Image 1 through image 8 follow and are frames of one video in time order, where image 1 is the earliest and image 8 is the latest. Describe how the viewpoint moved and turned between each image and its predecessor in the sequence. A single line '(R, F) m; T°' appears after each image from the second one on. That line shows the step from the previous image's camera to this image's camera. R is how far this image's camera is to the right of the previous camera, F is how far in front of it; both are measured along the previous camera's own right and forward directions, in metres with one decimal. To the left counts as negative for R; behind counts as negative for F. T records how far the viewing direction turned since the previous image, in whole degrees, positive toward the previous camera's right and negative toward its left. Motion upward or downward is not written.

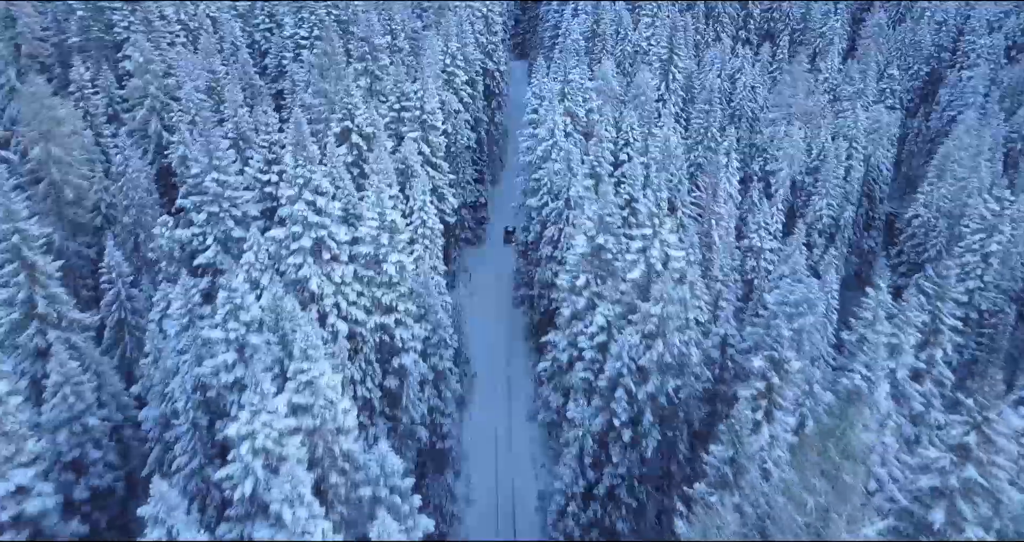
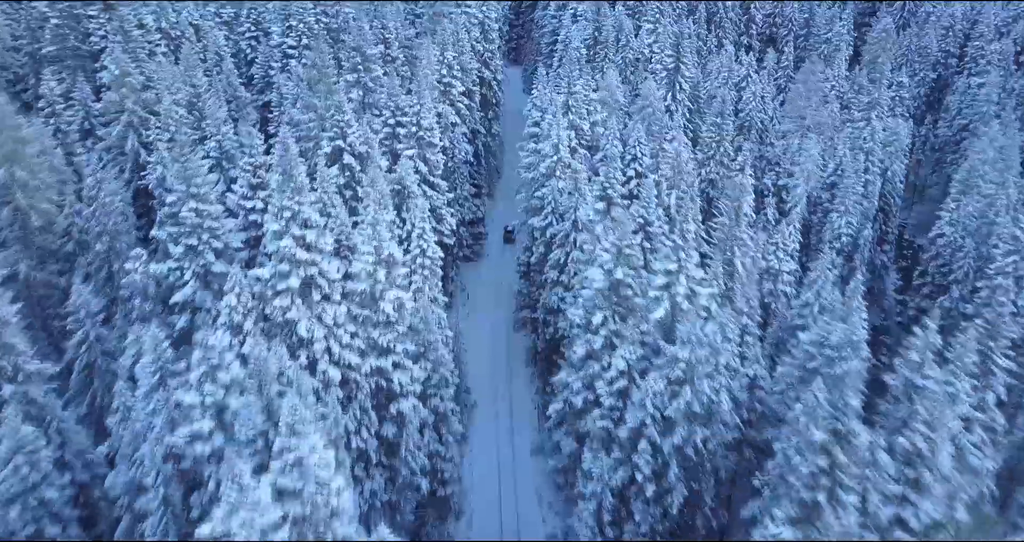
(-0.6, +2.4) m; +1°
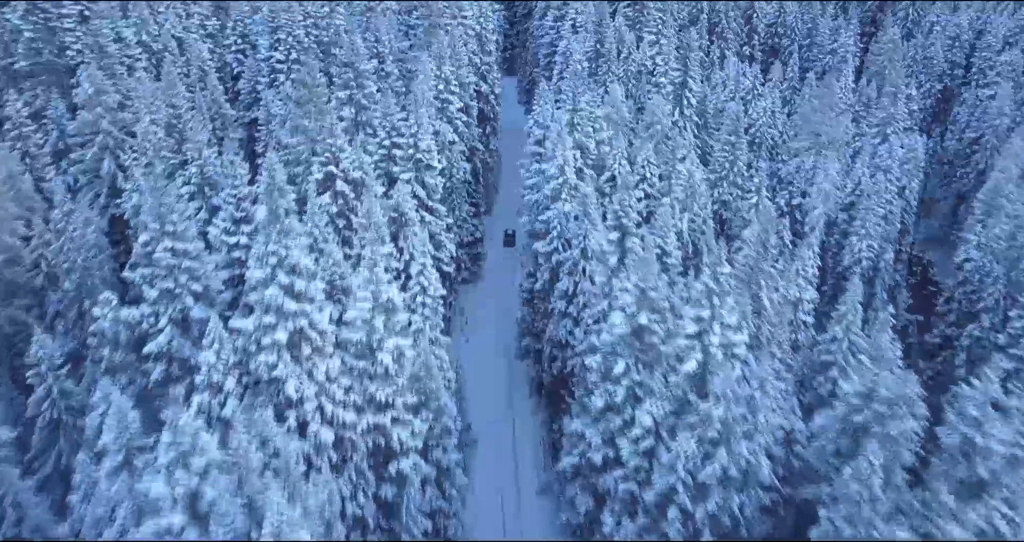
(-0.6, +2.4) m; +1°
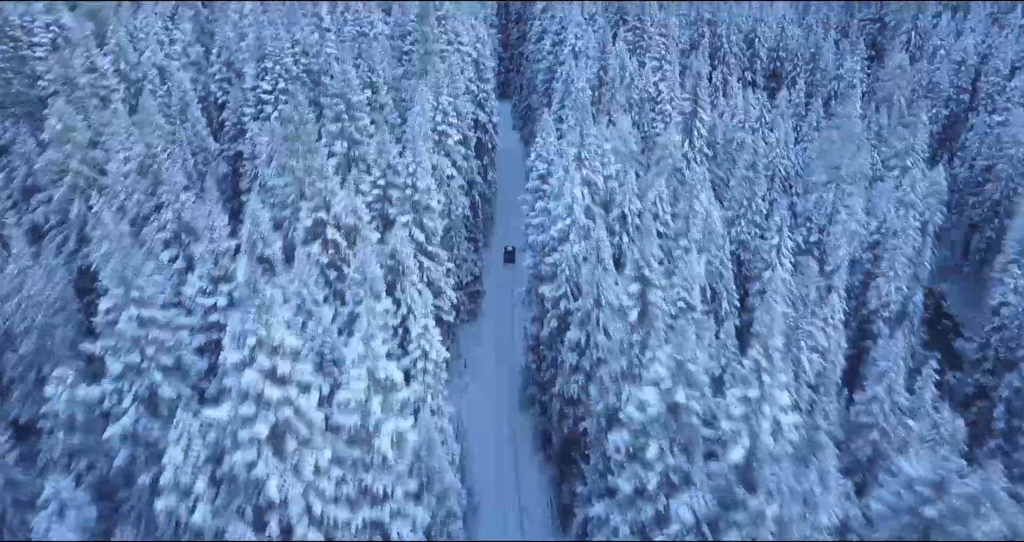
(-0.7, +2.7) m; +1°
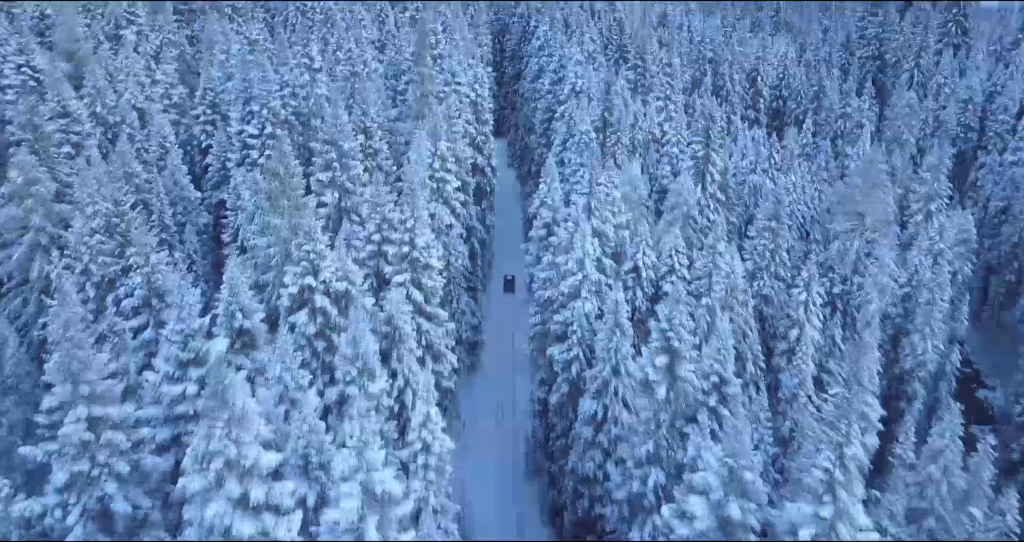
(-0.6, +2.8) m; +1°
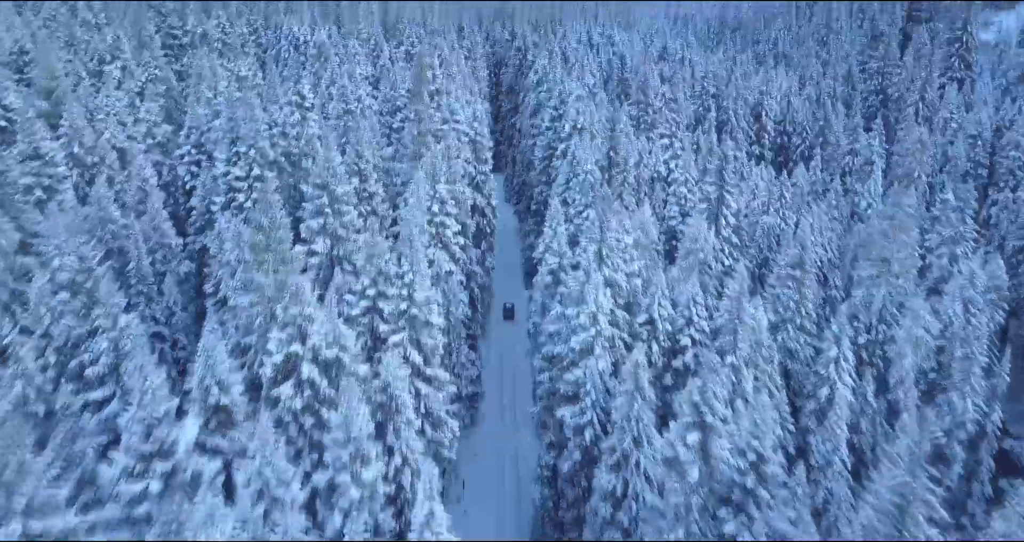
(-0.5, +2.5) m; +1°
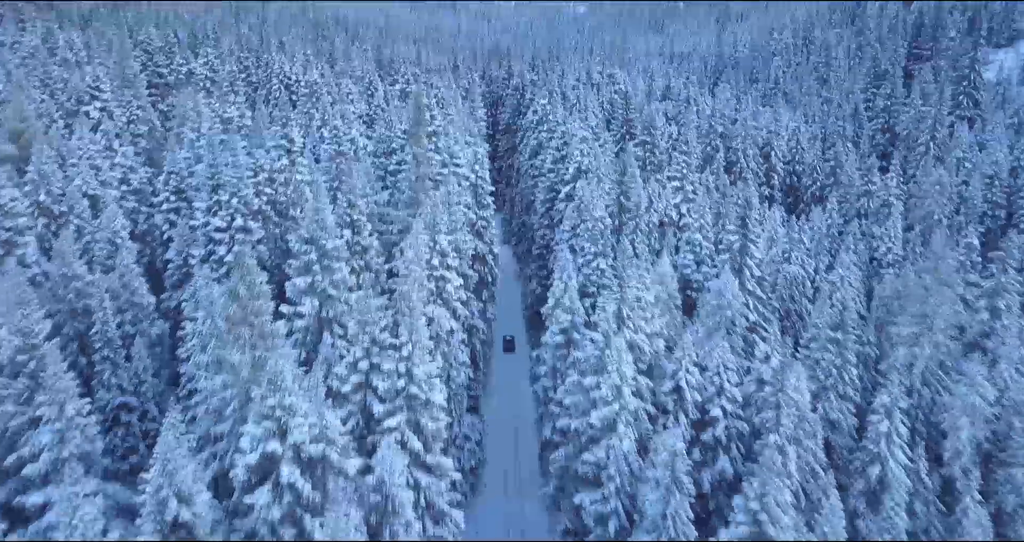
(-0.7, +3.2) m; +1°
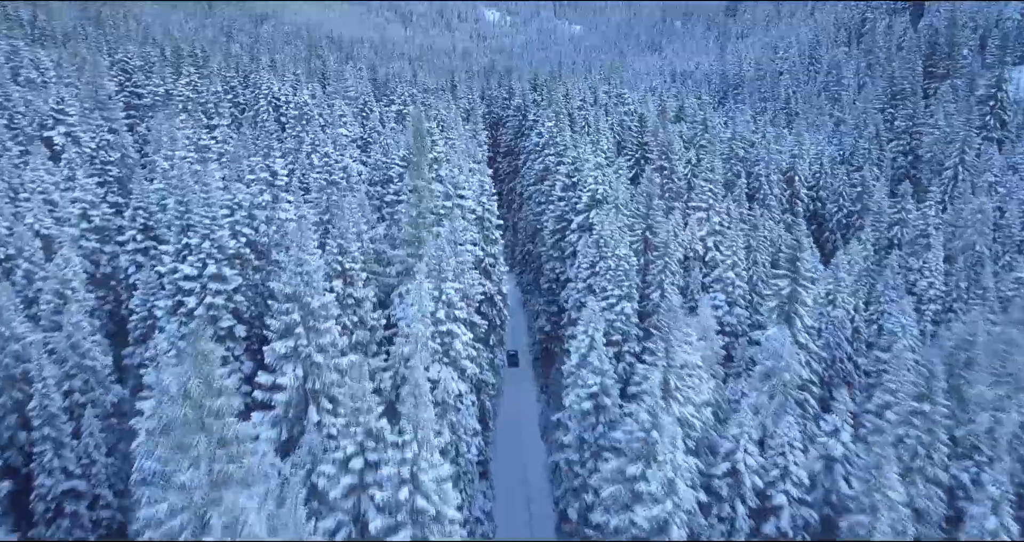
(-1.0, +4.7) m; 0°
